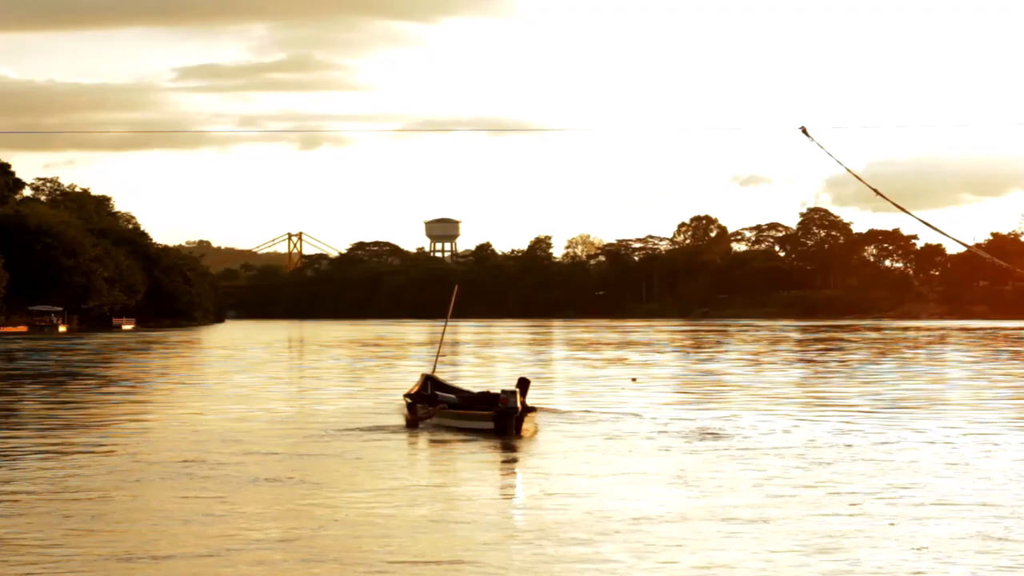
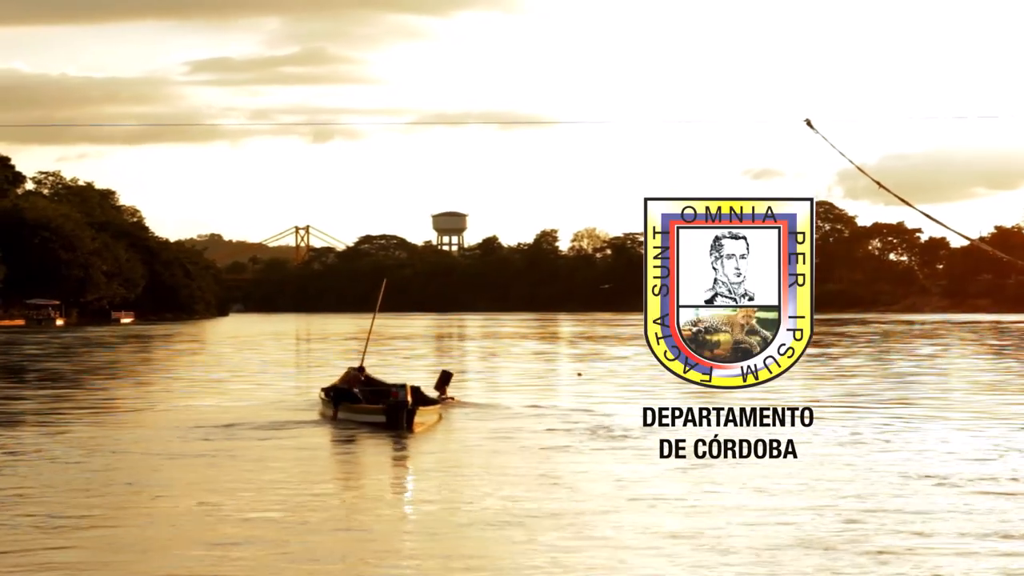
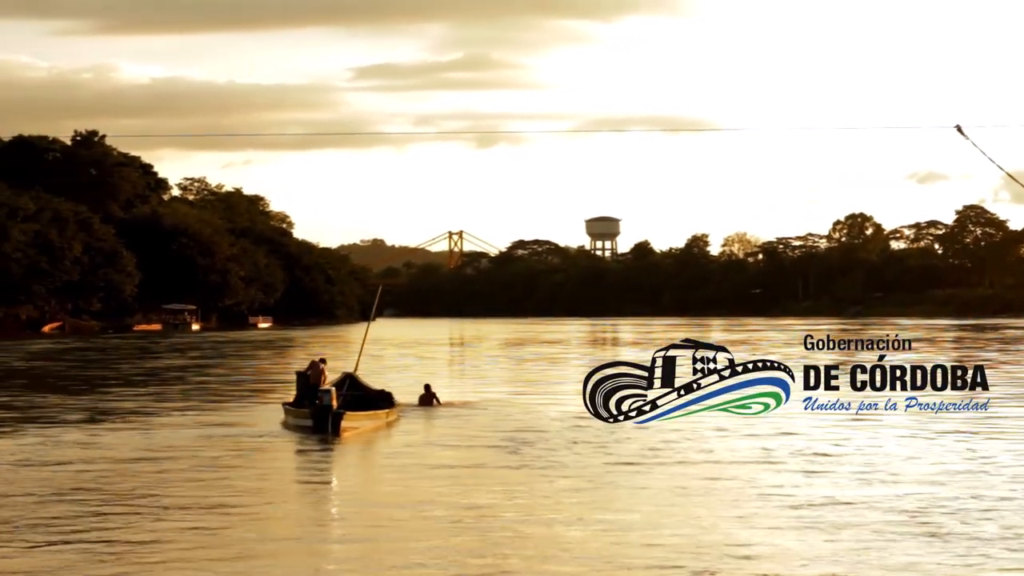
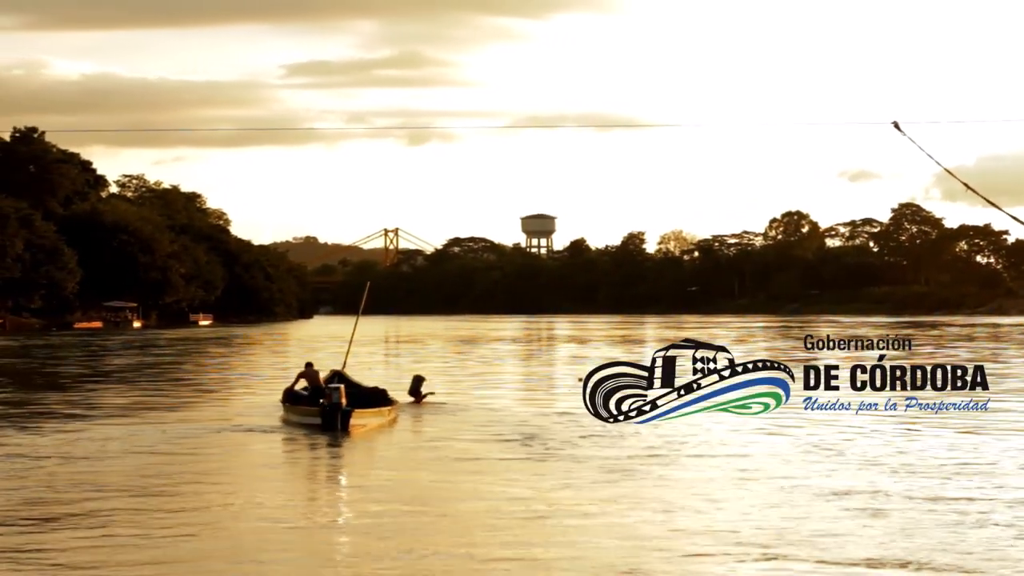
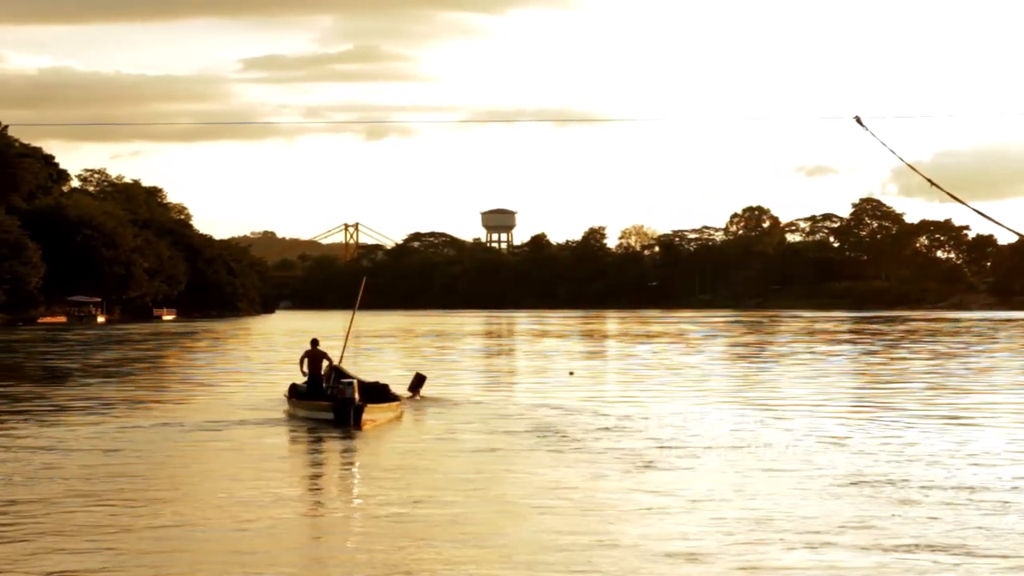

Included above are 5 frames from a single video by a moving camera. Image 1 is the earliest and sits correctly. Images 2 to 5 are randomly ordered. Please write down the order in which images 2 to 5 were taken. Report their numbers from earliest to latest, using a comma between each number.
2, 5, 4, 3
